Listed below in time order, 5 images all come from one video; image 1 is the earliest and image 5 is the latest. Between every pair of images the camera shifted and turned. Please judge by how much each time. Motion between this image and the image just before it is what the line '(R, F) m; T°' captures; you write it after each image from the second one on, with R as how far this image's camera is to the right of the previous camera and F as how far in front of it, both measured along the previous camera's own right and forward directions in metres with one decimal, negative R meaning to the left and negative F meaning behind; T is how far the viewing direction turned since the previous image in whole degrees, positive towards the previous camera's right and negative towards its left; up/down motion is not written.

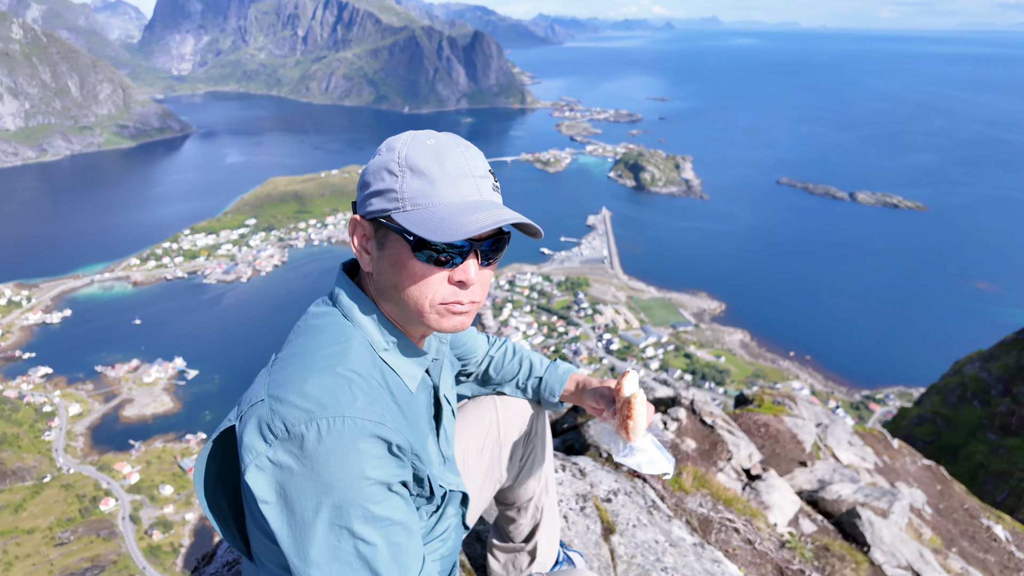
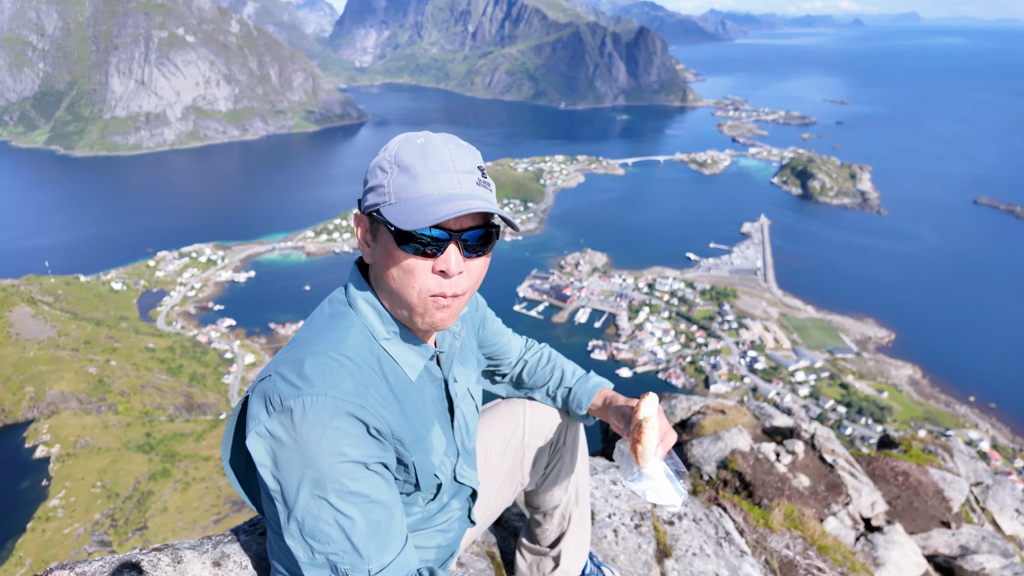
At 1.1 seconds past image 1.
(+0.7, 0.0) m; -13°
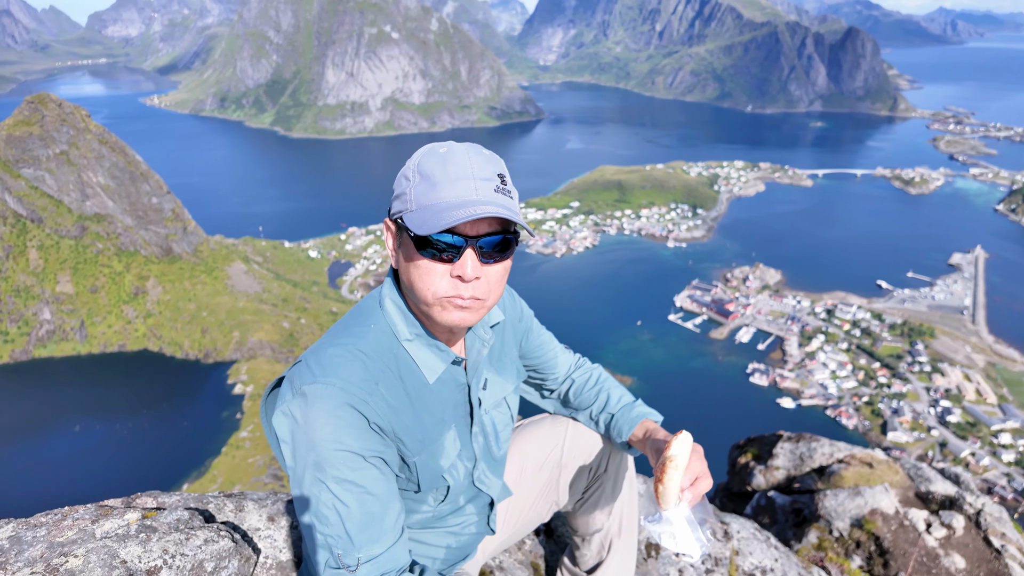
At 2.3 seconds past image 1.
(+0.7, +0.1) m; -15°
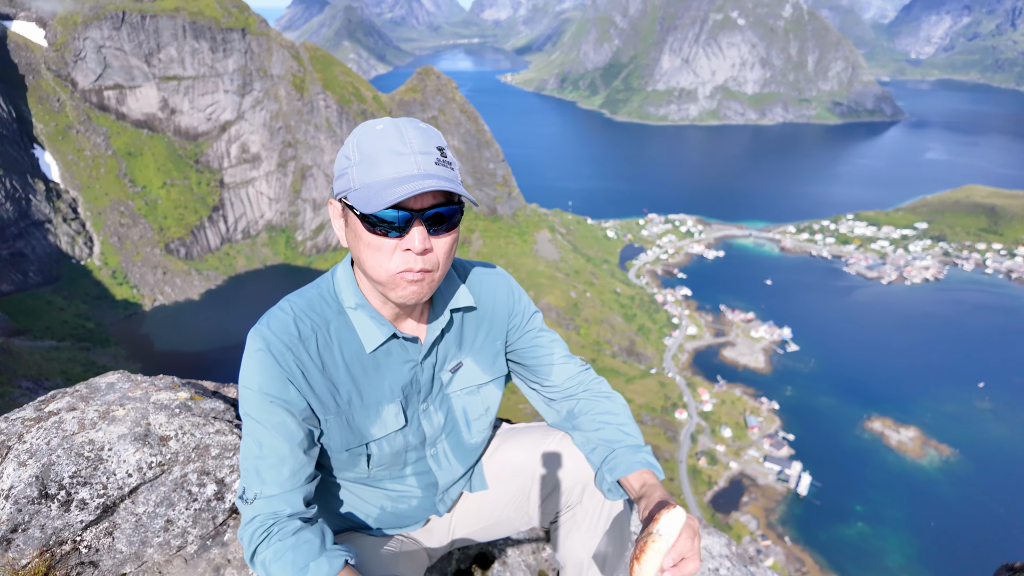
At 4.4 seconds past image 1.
(+1.7, +0.5) m; -26°
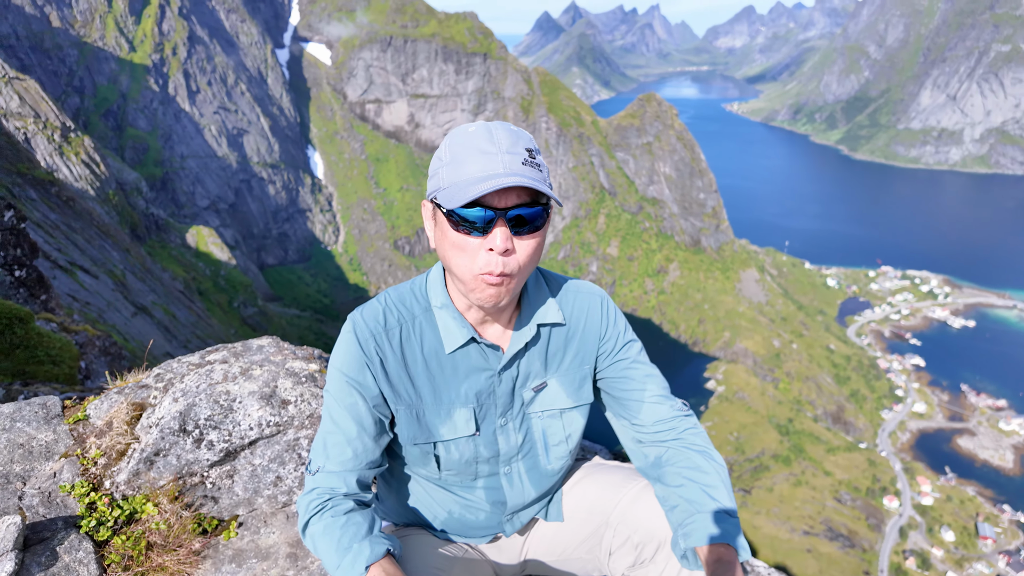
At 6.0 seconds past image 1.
(+0.5, +0.2) m; -18°
